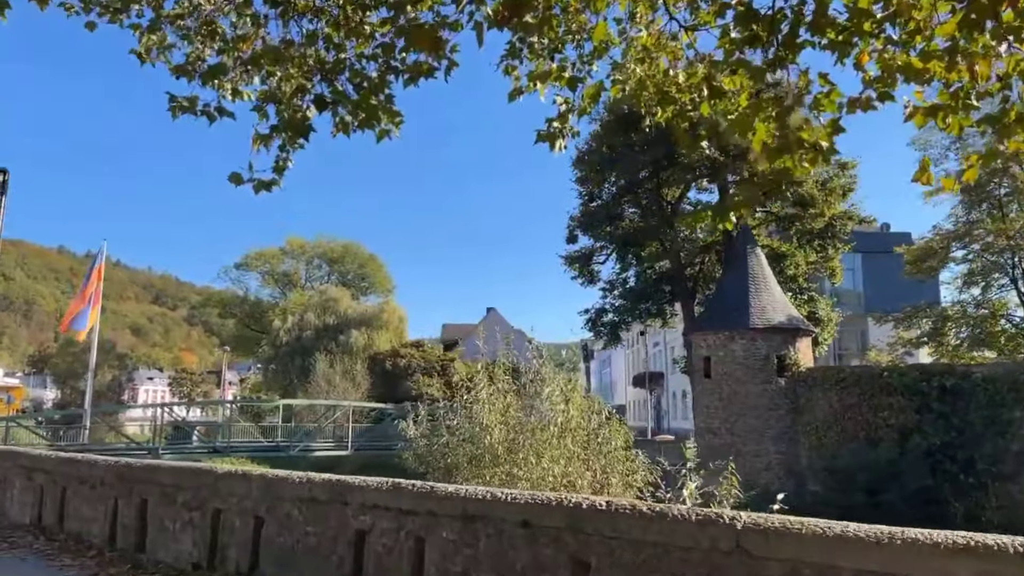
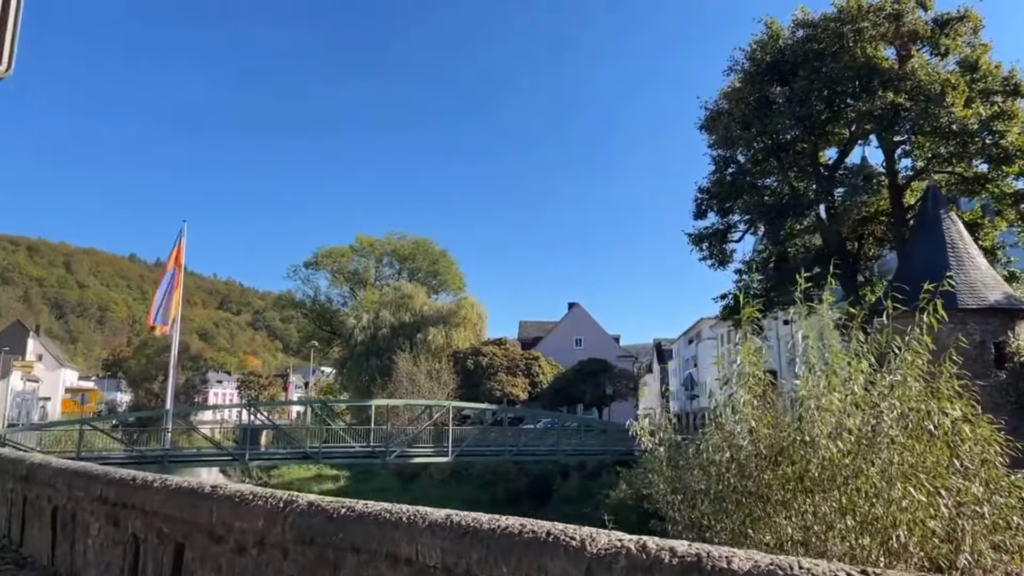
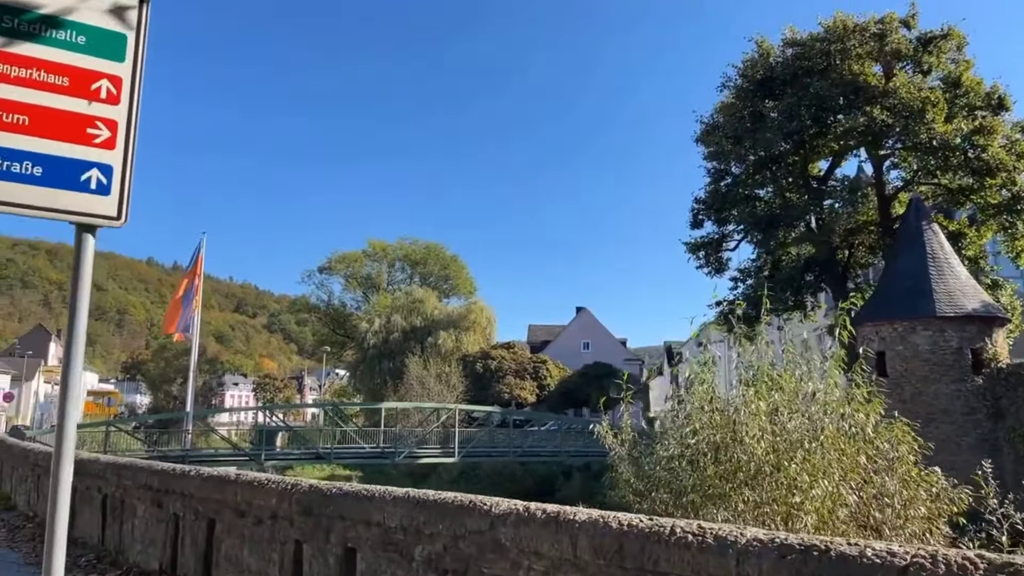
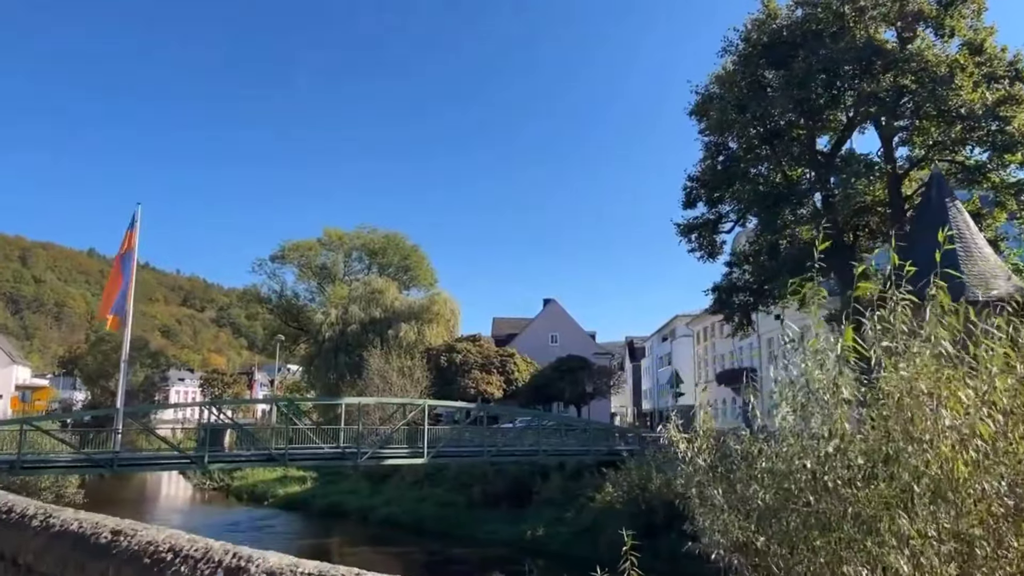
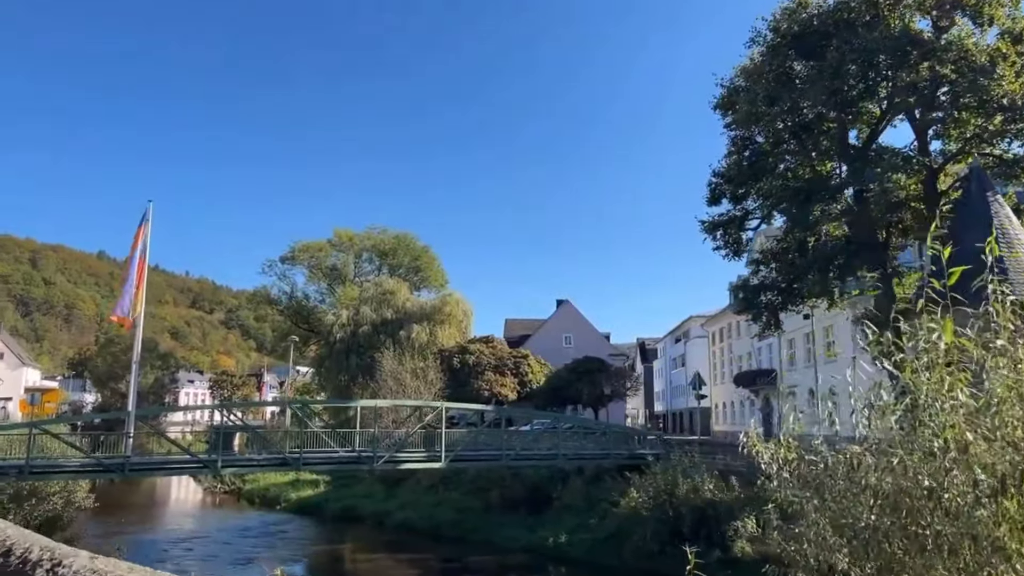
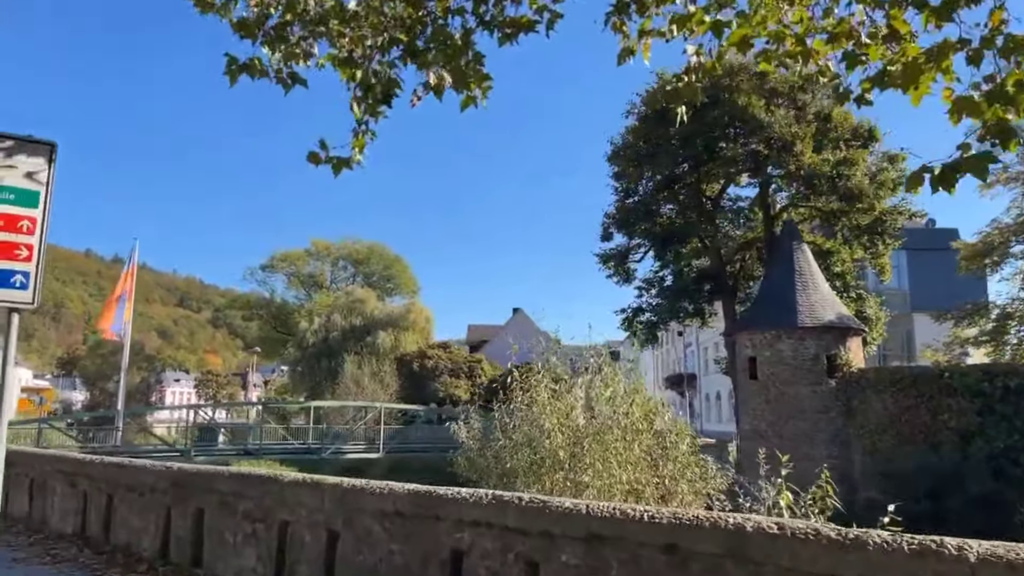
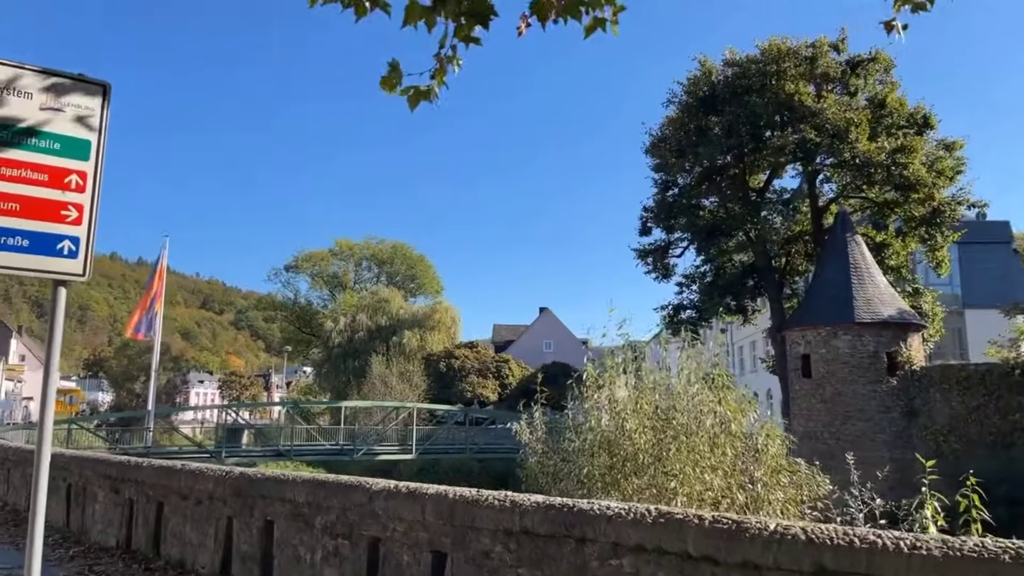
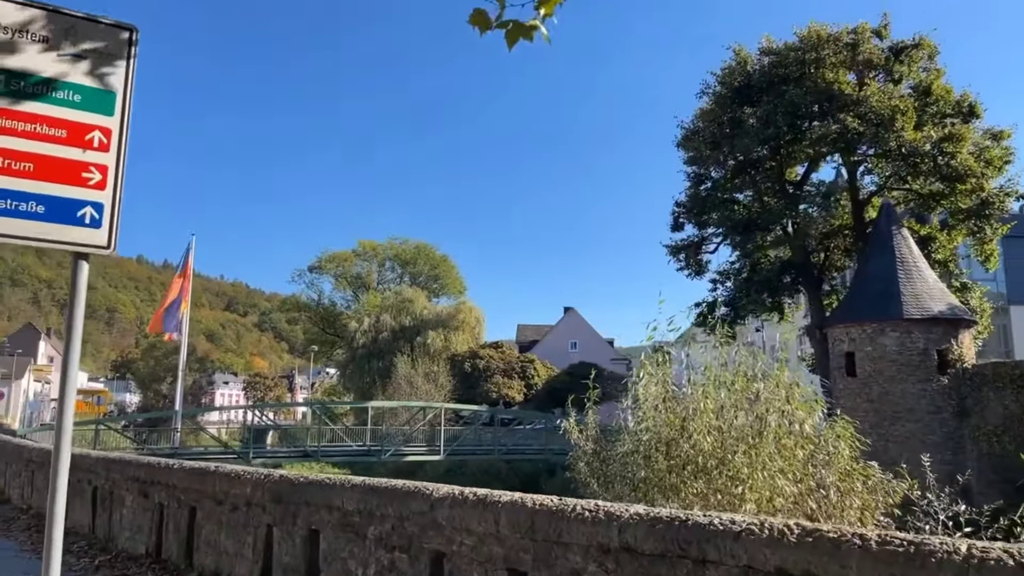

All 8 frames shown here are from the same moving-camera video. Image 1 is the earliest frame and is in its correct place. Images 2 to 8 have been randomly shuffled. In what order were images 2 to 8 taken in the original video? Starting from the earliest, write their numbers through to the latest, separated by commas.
6, 7, 8, 3, 2, 4, 5
